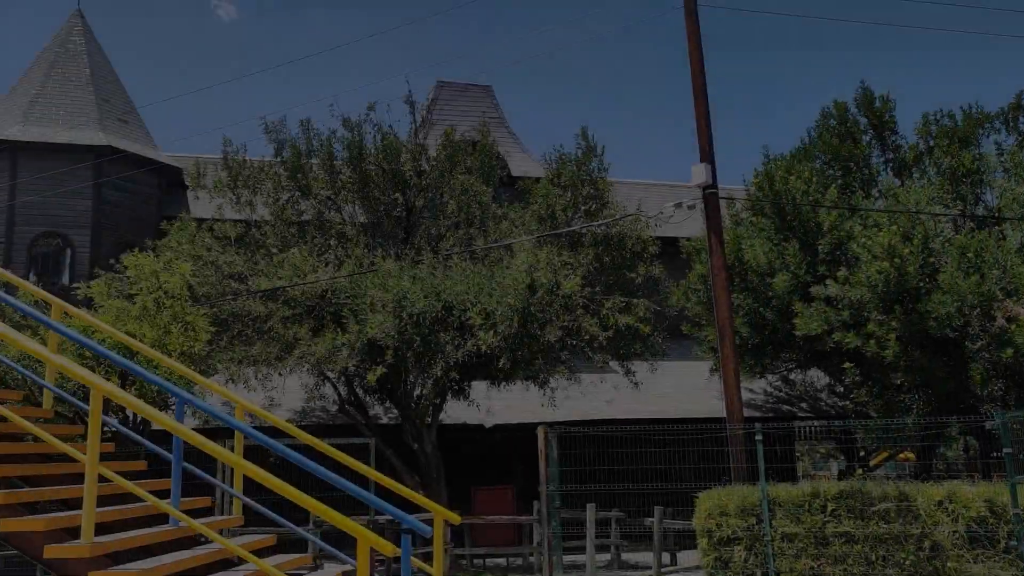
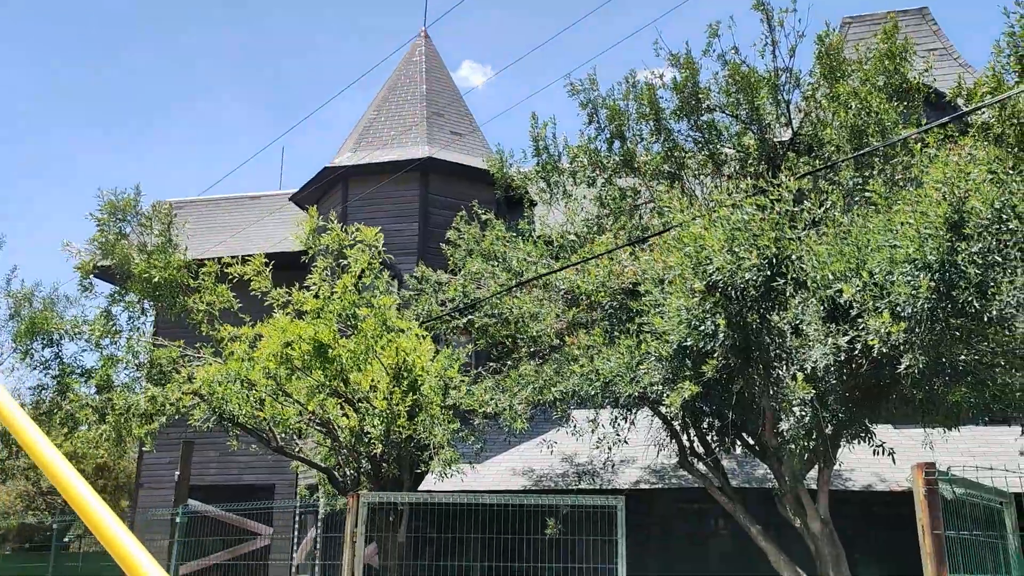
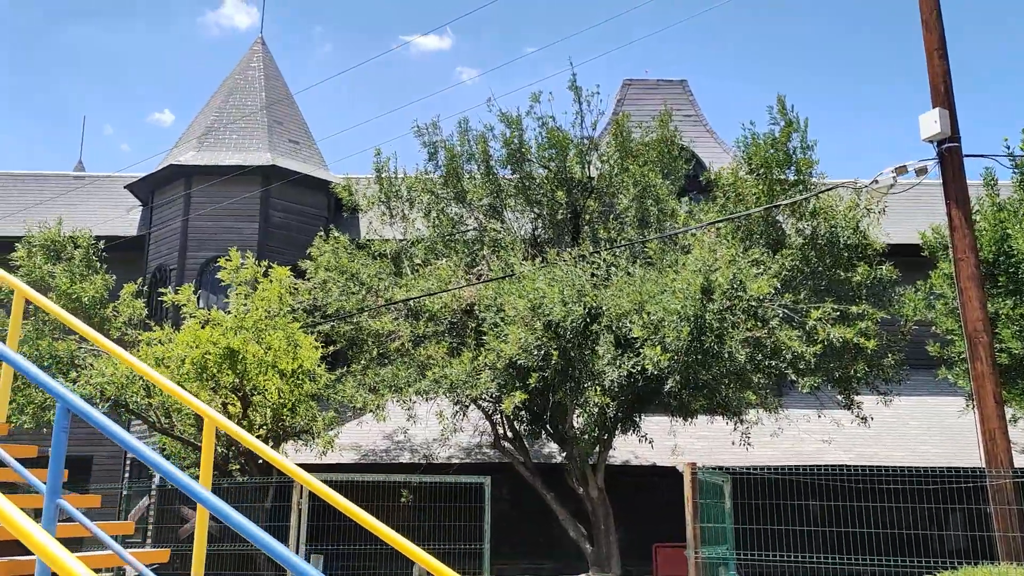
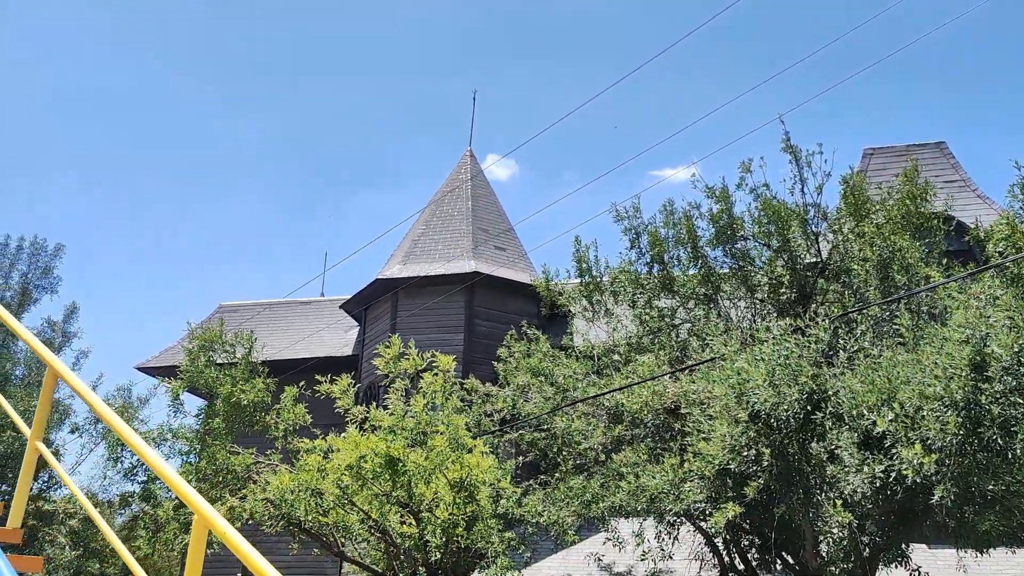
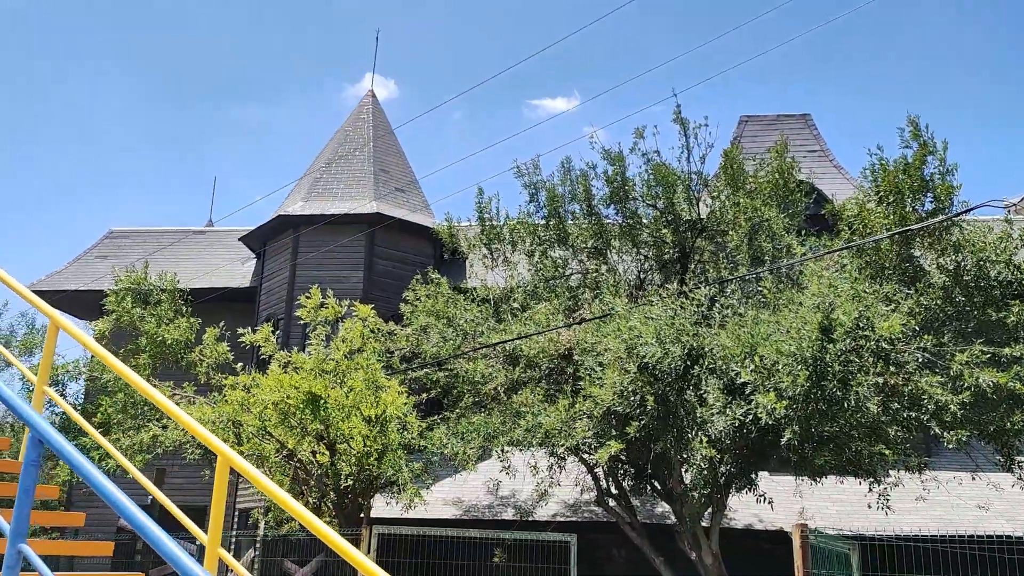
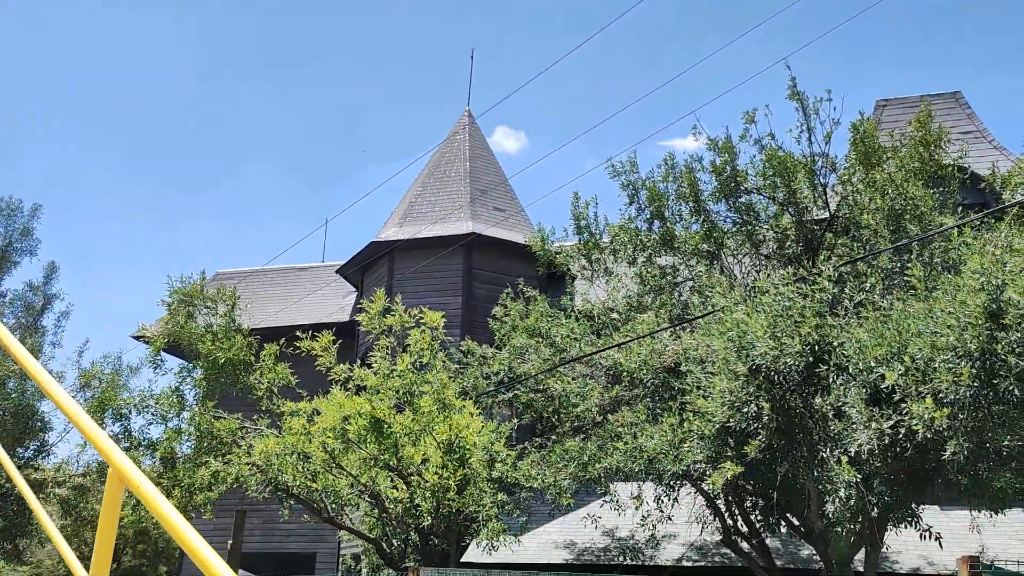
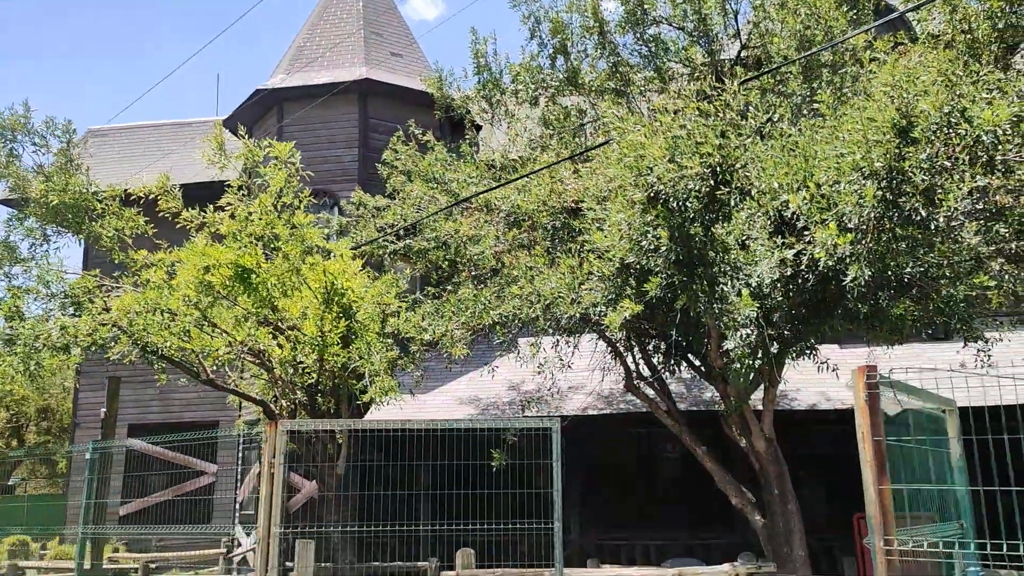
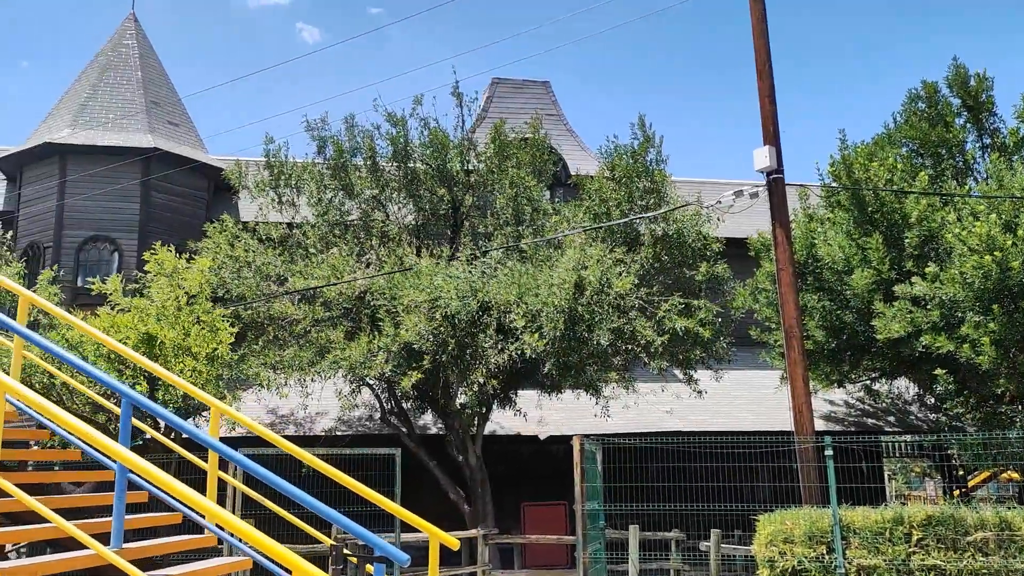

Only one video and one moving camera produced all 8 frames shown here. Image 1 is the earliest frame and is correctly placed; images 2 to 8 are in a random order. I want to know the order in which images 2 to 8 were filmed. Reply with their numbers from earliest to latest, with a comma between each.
8, 3, 5, 4, 6, 2, 7
